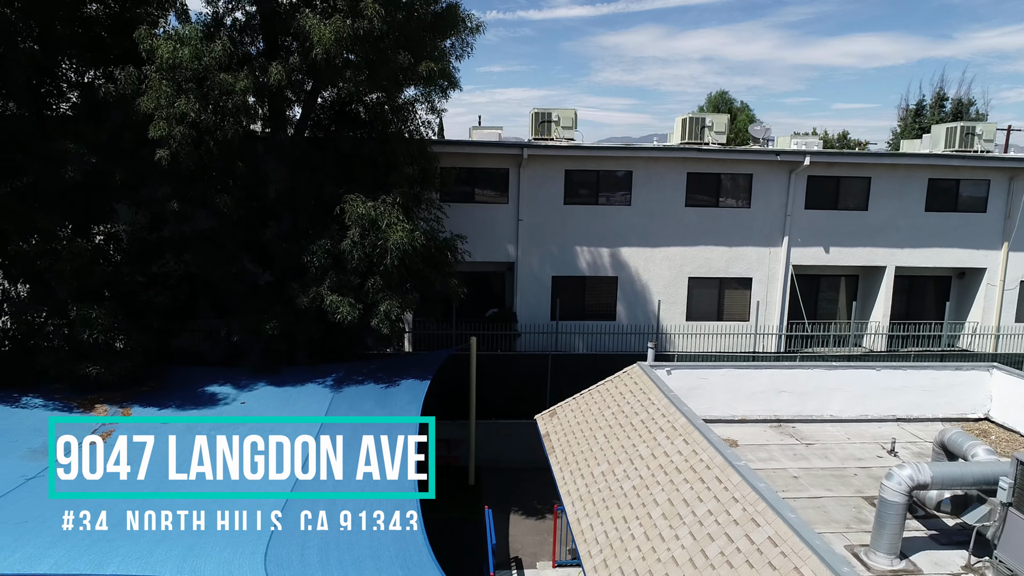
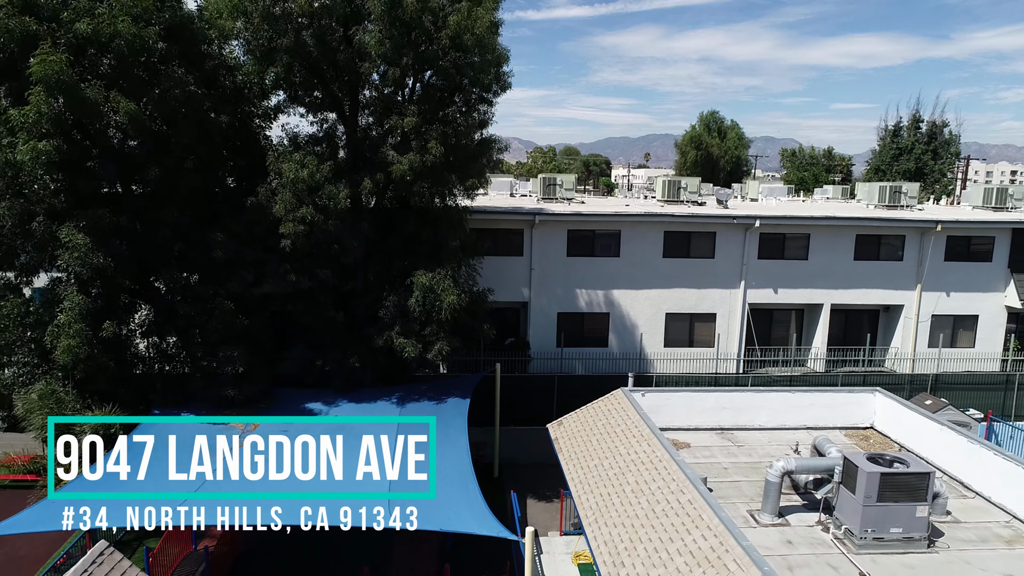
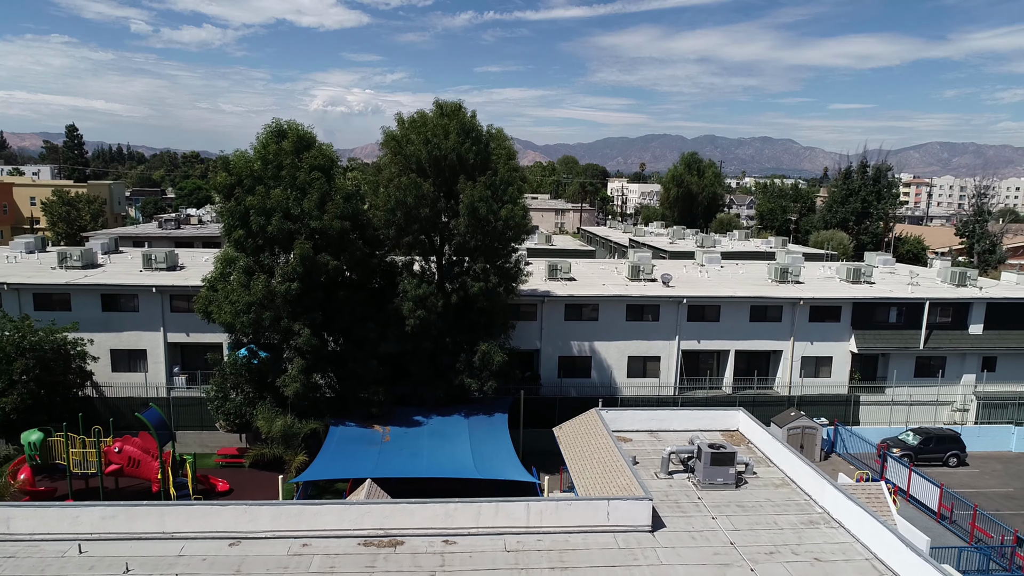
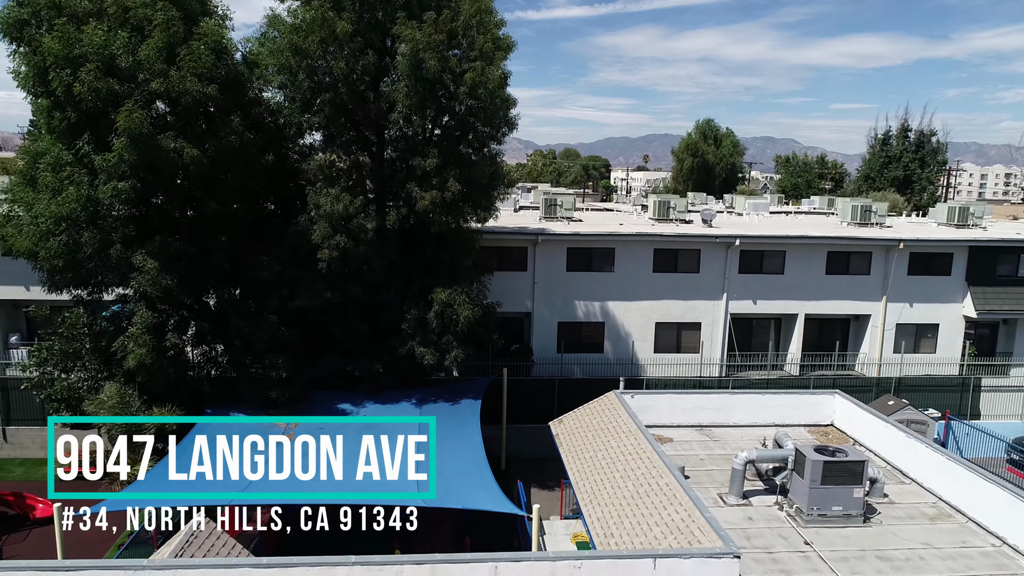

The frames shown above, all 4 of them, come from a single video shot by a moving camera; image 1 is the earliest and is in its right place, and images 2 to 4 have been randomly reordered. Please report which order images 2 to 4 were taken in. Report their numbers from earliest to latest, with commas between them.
2, 4, 3
